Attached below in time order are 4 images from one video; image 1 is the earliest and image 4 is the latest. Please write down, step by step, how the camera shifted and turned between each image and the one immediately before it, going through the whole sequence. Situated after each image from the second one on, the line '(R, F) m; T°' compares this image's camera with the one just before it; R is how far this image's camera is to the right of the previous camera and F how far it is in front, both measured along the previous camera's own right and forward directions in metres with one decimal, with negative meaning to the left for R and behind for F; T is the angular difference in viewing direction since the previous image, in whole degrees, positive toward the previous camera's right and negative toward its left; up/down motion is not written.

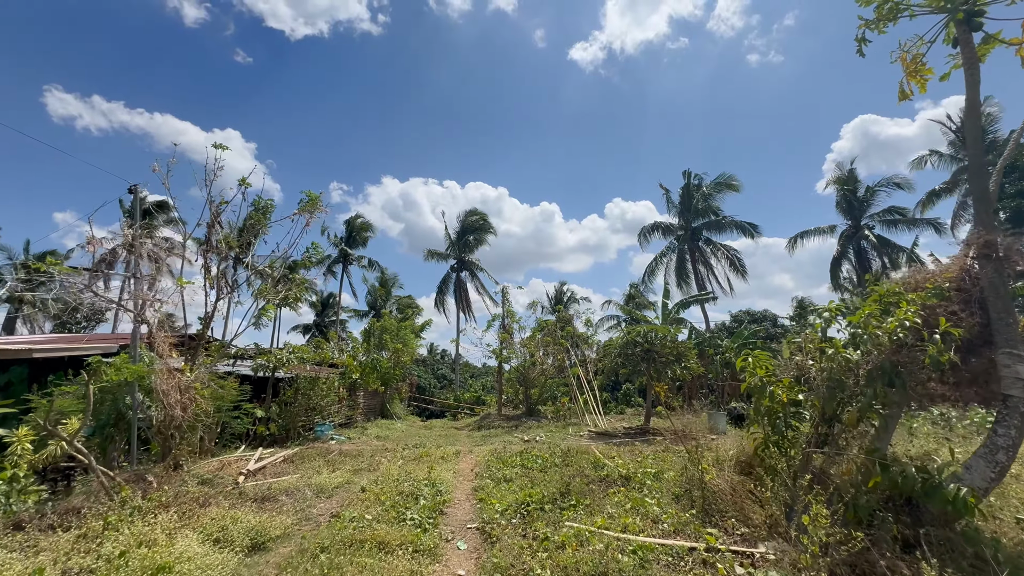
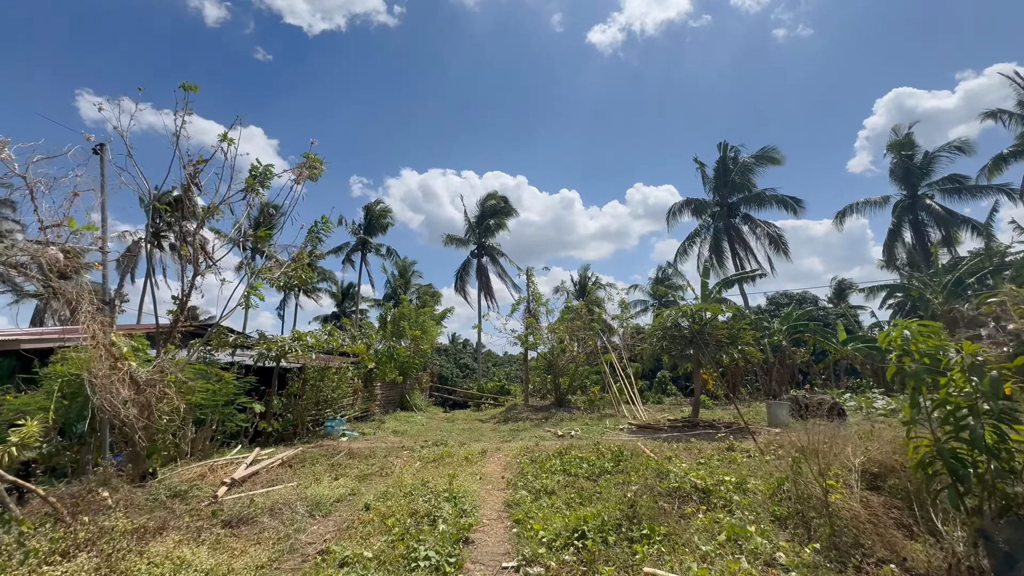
(-0.2, +1.5) m; -3°
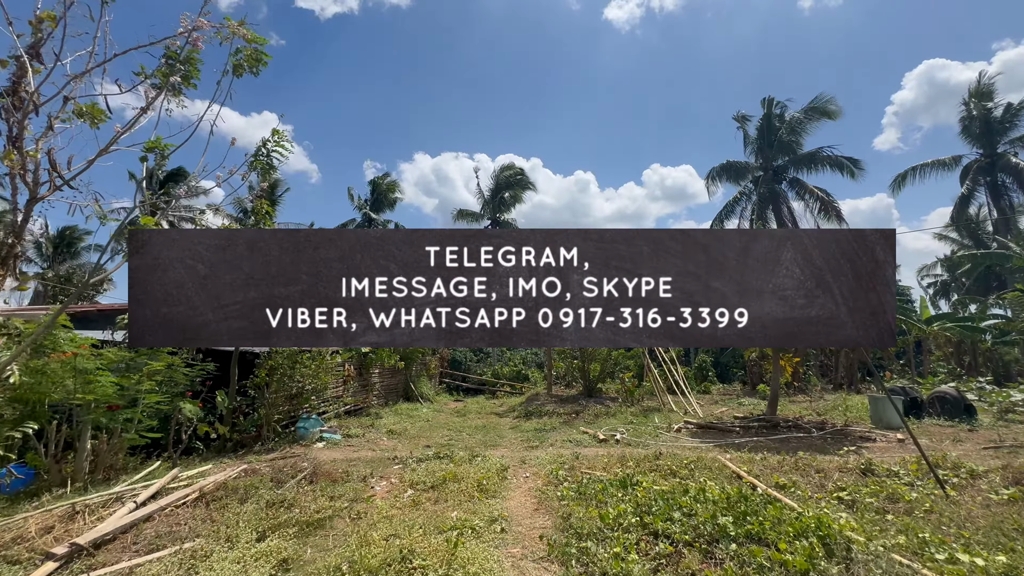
(-0.2, +2.7) m; -2°
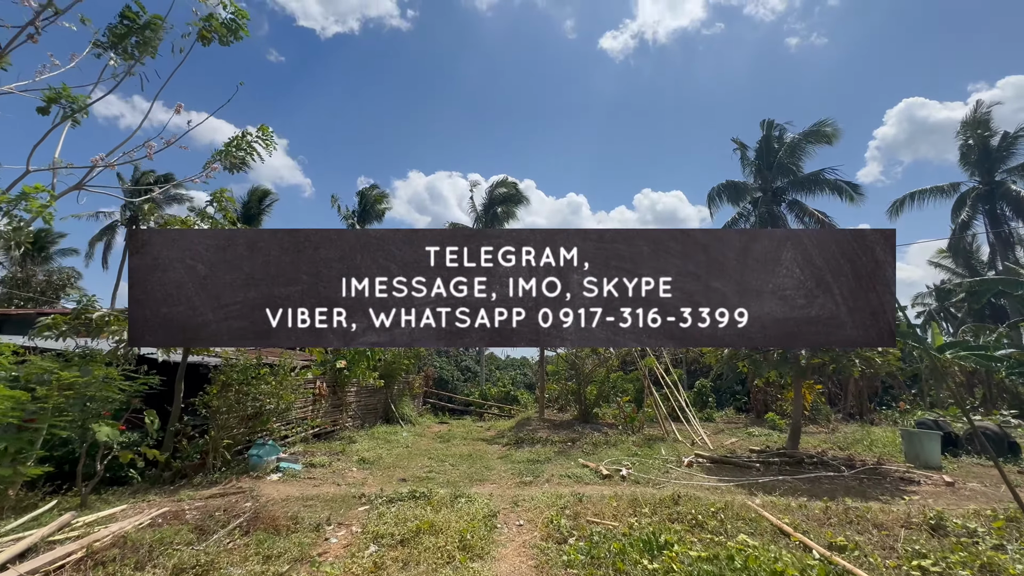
(-0.1, +1.1) m; +1°
